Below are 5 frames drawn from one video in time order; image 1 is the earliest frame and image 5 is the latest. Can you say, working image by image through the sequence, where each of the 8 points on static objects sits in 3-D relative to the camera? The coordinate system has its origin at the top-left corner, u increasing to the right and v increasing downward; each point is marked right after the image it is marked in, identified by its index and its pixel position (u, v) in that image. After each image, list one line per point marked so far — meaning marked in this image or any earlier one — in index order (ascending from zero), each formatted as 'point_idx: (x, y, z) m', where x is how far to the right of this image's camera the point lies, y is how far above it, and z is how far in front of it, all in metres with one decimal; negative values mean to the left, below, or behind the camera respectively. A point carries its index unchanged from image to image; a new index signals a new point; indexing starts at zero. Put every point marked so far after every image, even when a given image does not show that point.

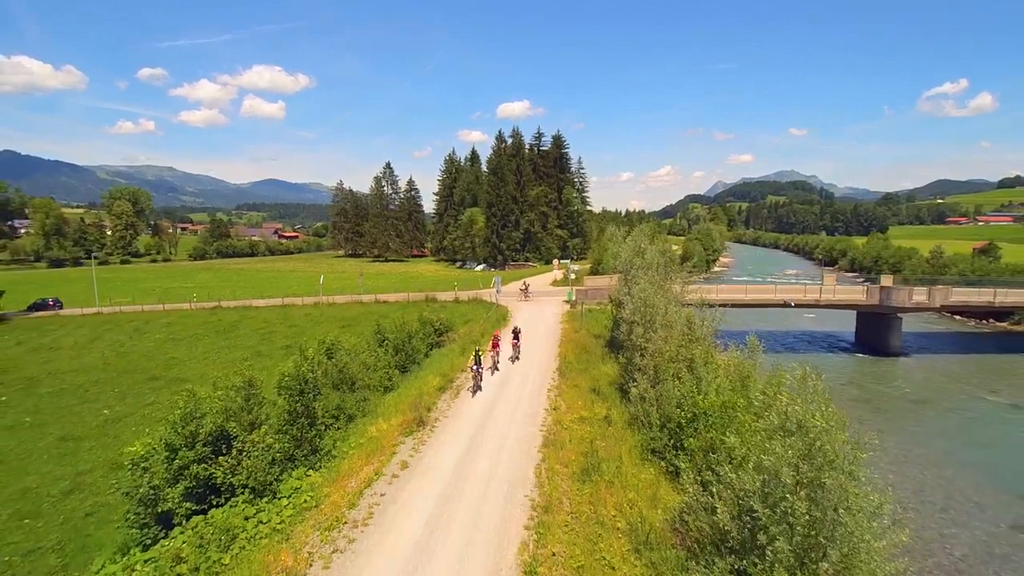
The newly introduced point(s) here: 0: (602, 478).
0: (+1.8, -3.7, +13.5) m
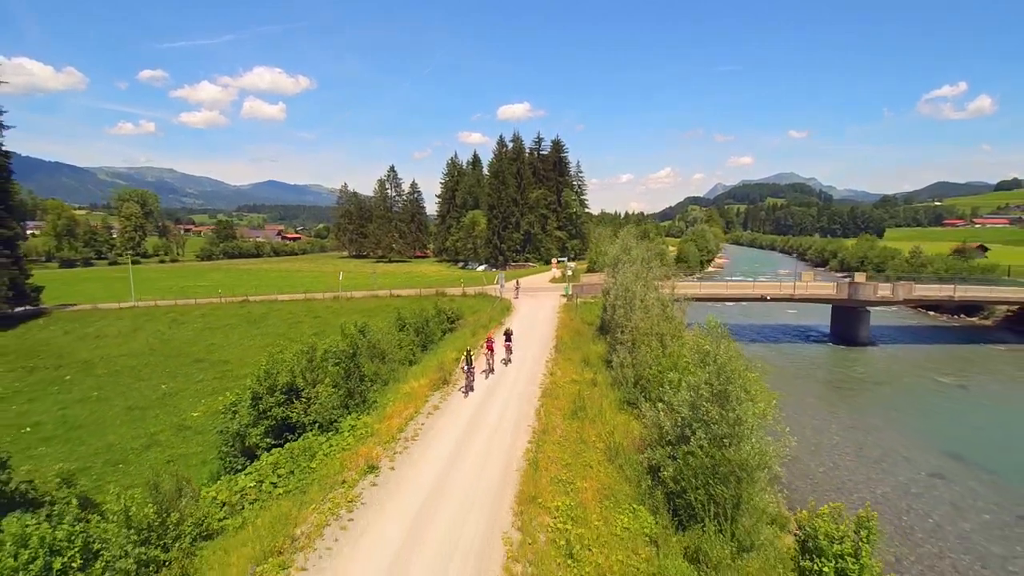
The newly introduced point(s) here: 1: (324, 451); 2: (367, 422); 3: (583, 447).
0: (+1.9, -3.3, +17.8) m
1: (-4.4, -3.8, +16.1) m
2: (-3.7, -3.5, +17.8) m
3: (+1.6, -3.6, +15.6) m
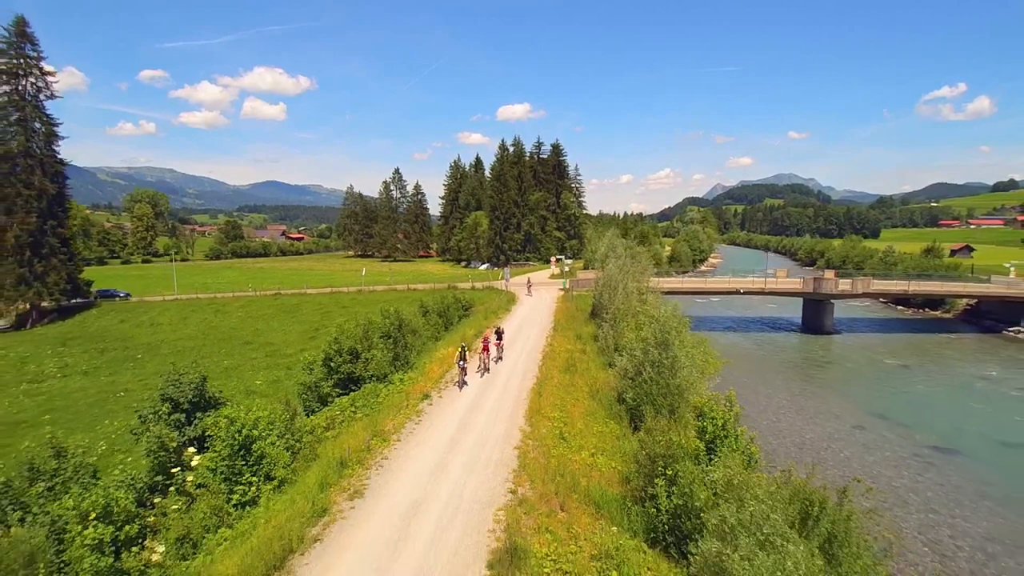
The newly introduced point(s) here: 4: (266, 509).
0: (+2.2, -2.9, +23.8) m
1: (-4.1, -3.3, +22.1) m
2: (-3.4, -3.0, +23.8) m
3: (+1.9, -3.1, +21.6) m
4: (-4.7, -4.2, +13.0) m
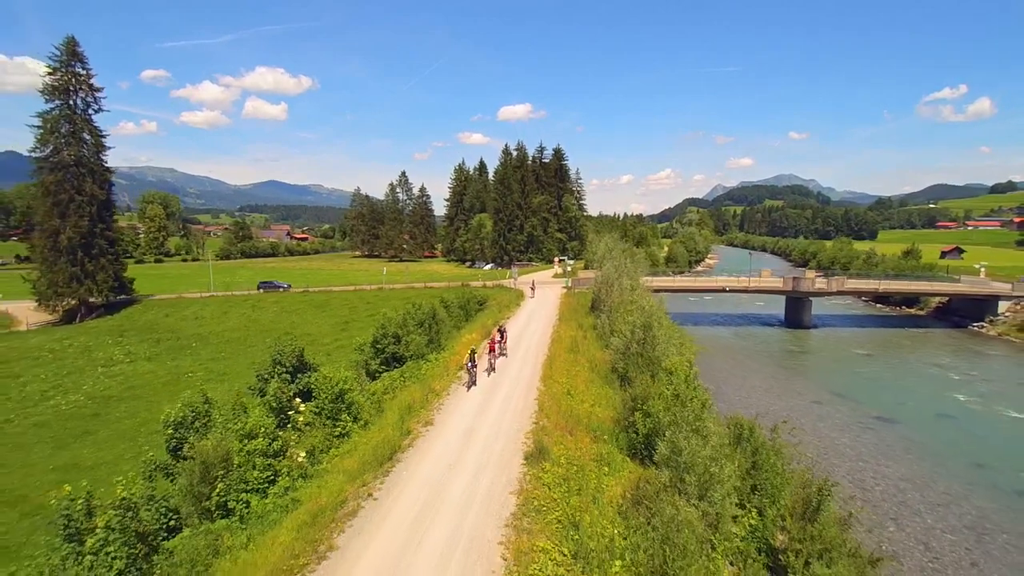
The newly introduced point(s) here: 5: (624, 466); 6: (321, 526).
0: (+2.9, -2.7, +29.3) m
1: (-3.4, -3.2, +27.7) m
2: (-2.7, -2.9, +29.4) m
3: (+2.6, -2.9, +27.2) m
4: (-4.1, -4.0, +18.5) m
5: (+2.7, -4.3, +16.5) m
6: (-3.5, -4.4, +12.7) m
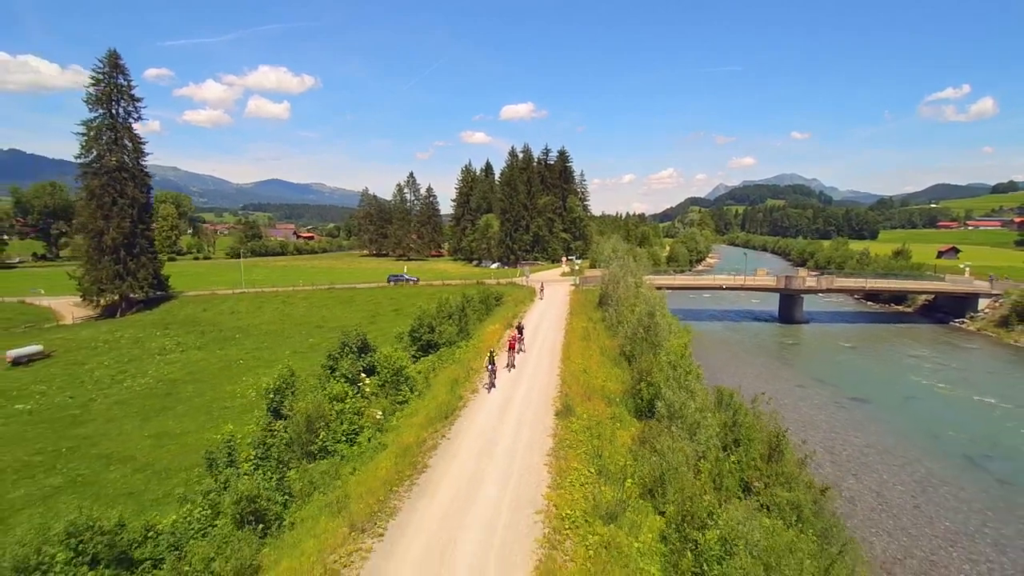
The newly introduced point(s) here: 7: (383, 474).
0: (+3.9, -2.5, +33.8) m
1: (-2.4, -3.0, +32.2) m
2: (-1.7, -2.7, +33.9) m
3: (+3.6, -2.7, +31.6) m
4: (-3.1, -3.8, +23.0) m
5: (+3.7, -4.1, +21.0) m
6: (-2.5, -4.2, +17.2) m
7: (-3.0, -4.3, +15.8) m
